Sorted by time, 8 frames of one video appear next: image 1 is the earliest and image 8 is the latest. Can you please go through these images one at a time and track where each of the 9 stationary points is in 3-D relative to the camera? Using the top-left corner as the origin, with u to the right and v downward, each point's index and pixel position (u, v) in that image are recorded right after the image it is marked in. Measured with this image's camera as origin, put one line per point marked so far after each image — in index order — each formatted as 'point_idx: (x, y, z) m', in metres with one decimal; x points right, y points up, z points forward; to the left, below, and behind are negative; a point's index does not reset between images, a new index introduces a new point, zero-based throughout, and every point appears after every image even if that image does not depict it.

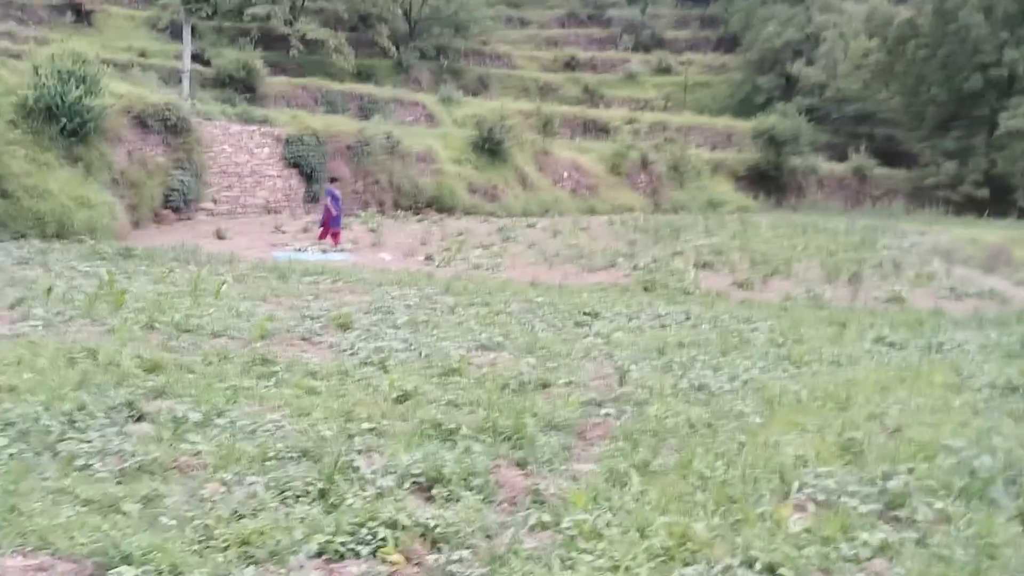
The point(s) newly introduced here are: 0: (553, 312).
0: (+0.4, -0.2, +10.2) m
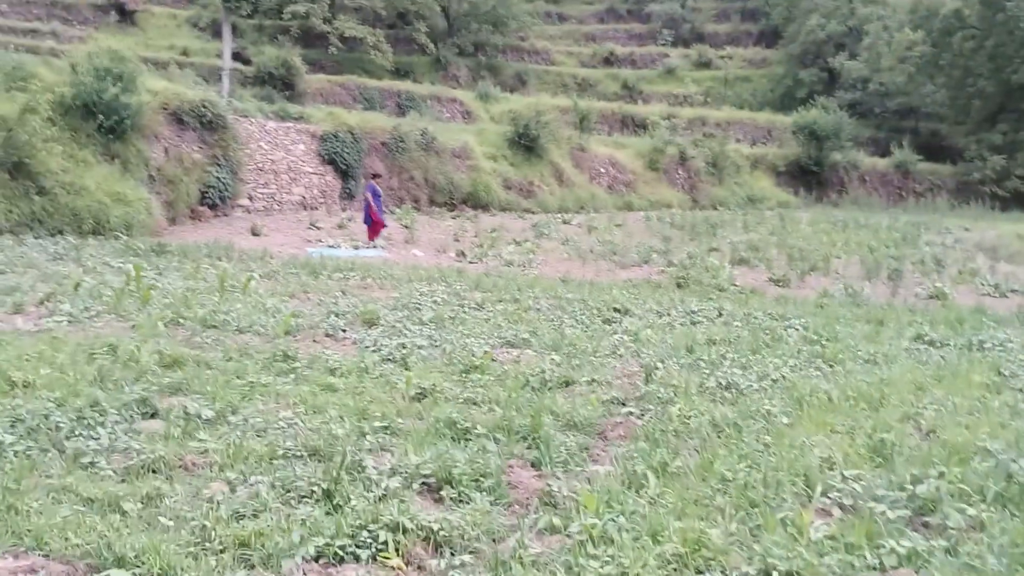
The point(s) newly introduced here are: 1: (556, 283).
0: (+0.7, -0.2, +10.1) m
1: (+0.6, +0.1, +12.3) m
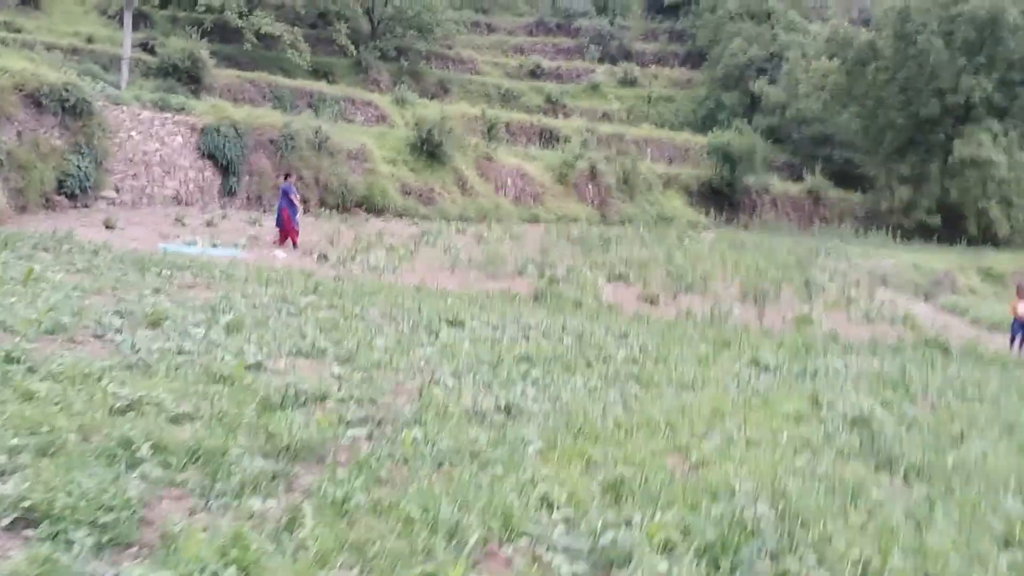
0: (-0.9, -0.3, +9.4) m
1: (-1.2, 0.0, +11.6) m
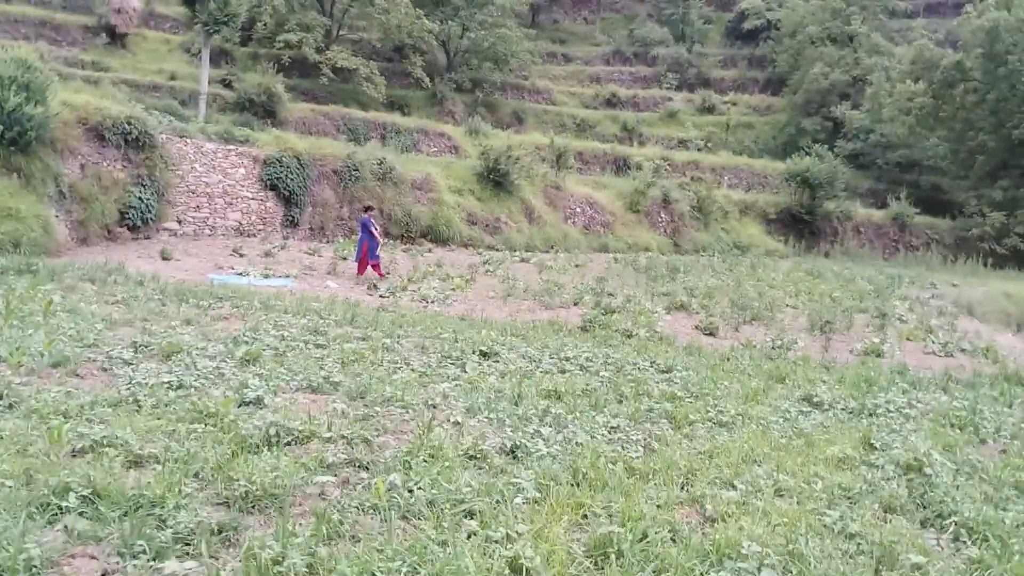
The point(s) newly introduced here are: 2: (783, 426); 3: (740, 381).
0: (-0.6, -0.5, +9.0) m
1: (-0.7, -0.4, +11.2) m
2: (+1.8, -0.9, +6.8) m
3: (+2.0, -0.8, +8.8) m
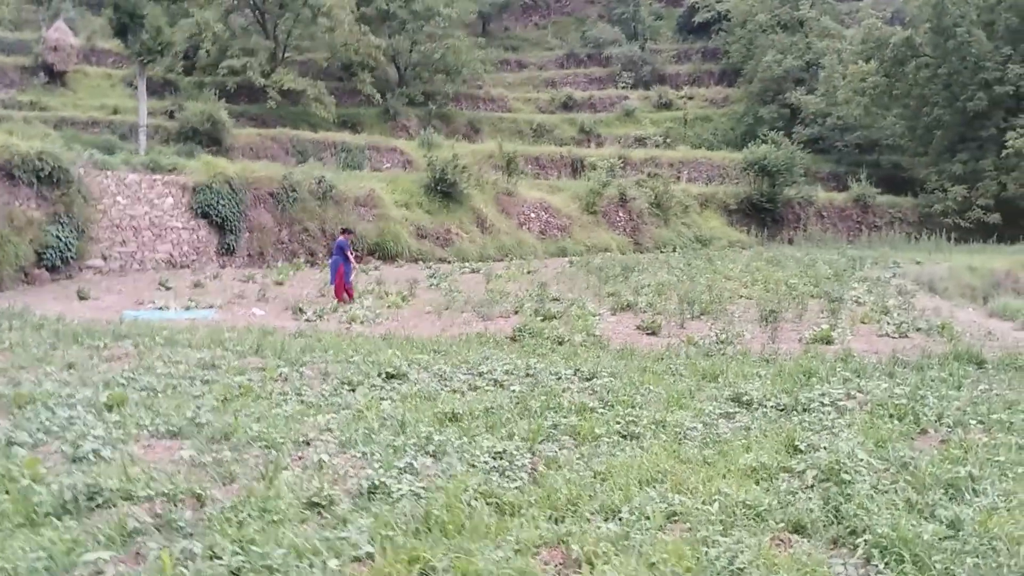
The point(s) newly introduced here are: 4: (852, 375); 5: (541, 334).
0: (-1.4, -0.7, +8.3) m
1: (-1.5, -0.6, +10.5) m
2: (+1.1, -0.9, +6.1) m
3: (+1.3, -0.8, +8.1) m
4: (+2.9, -0.7, +8.4) m
5: (+0.3, -0.5, +11.3) m
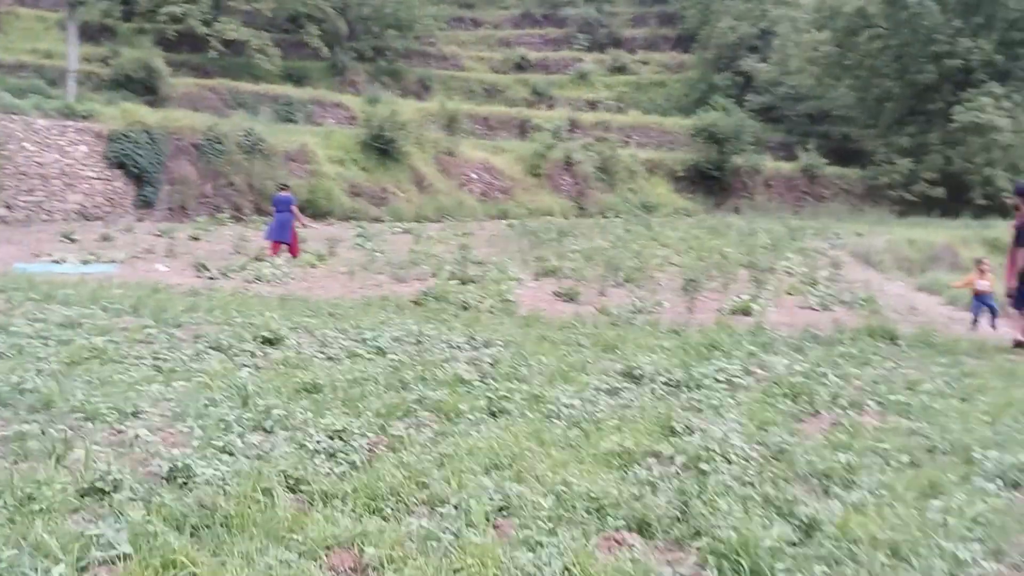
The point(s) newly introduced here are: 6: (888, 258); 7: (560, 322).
0: (-2.2, -0.4, +7.7) m
1: (-2.5, -0.2, +9.9) m
2: (+0.4, -0.7, +5.6) m
3: (+0.4, -0.5, +7.6) m
4: (+2.0, -0.5, +8.0) m
5: (-0.7, -0.1, +10.8) m
6: (+7.5, +0.6, +20.0) m
7: (+0.5, -0.3, +9.6) m
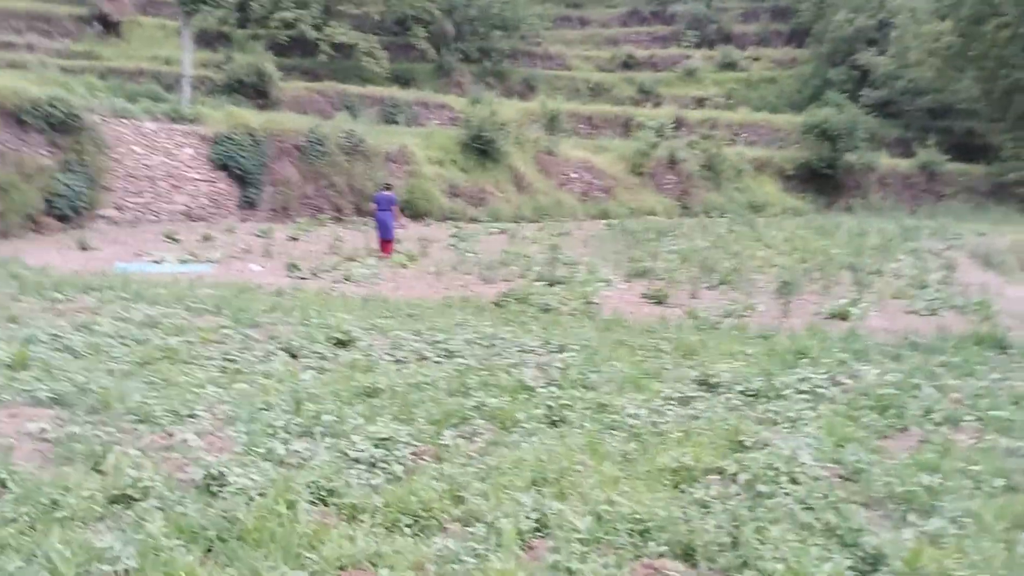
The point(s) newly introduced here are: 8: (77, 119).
0: (-1.7, -0.4, +7.6) m
1: (-1.7, -0.2, +9.9) m
2: (+0.7, -0.7, +5.3) m
3: (+0.9, -0.5, +7.3) m
4: (+2.5, -0.5, +7.6) m
5: (+0.2, -0.1, +10.6) m
6: (+9.3, +0.6, +18.9) m
7: (+1.2, -0.3, +9.3) m
8: (-7.4, +2.9, +17.2) m
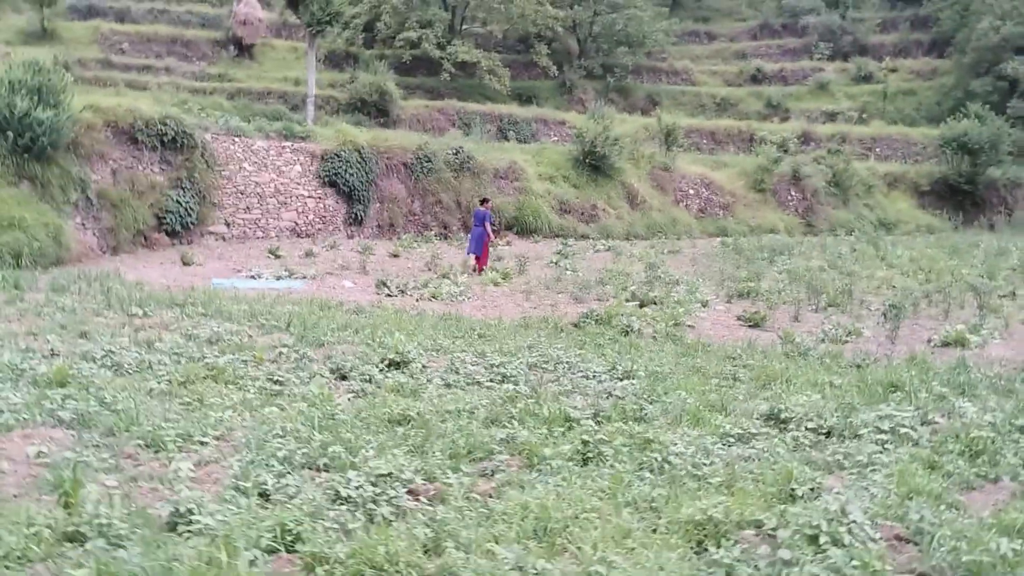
0: (-1.2, -0.5, +7.4) m
1: (-0.9, -0.3, +9.6) m
2: (+0.8, -0.8, +4.7) m
3: (+1.3, -0.7, +6.7) m
4: (+3.0, -0.7, +6.7) m
5: (+1.0, -0.3, +10.0) m
6: (+11.2, +0.1, +17.1) m
7: (+1.9, -0.5, +8.7) m
8: (-5.7, +2.6, +17.6) m
